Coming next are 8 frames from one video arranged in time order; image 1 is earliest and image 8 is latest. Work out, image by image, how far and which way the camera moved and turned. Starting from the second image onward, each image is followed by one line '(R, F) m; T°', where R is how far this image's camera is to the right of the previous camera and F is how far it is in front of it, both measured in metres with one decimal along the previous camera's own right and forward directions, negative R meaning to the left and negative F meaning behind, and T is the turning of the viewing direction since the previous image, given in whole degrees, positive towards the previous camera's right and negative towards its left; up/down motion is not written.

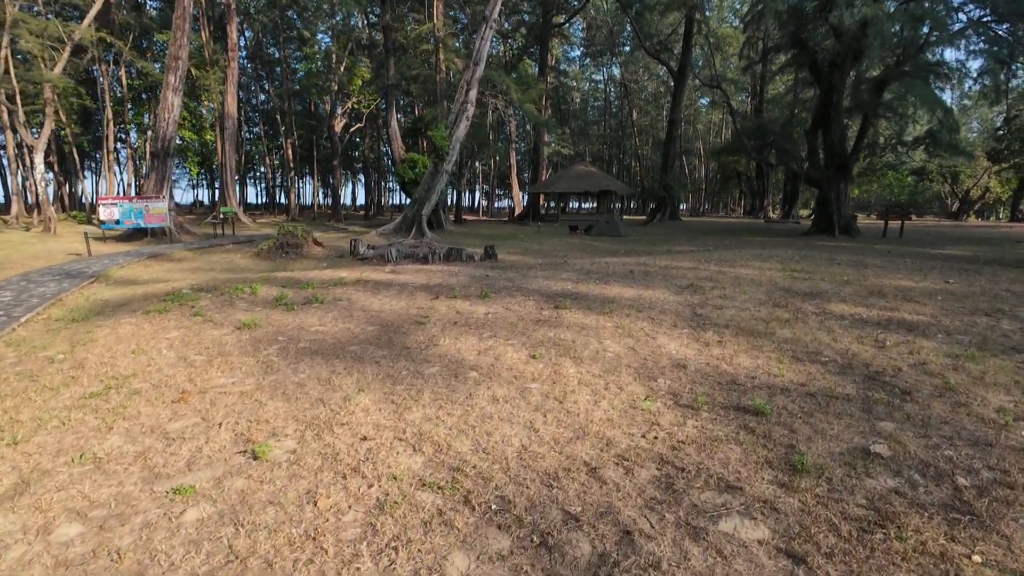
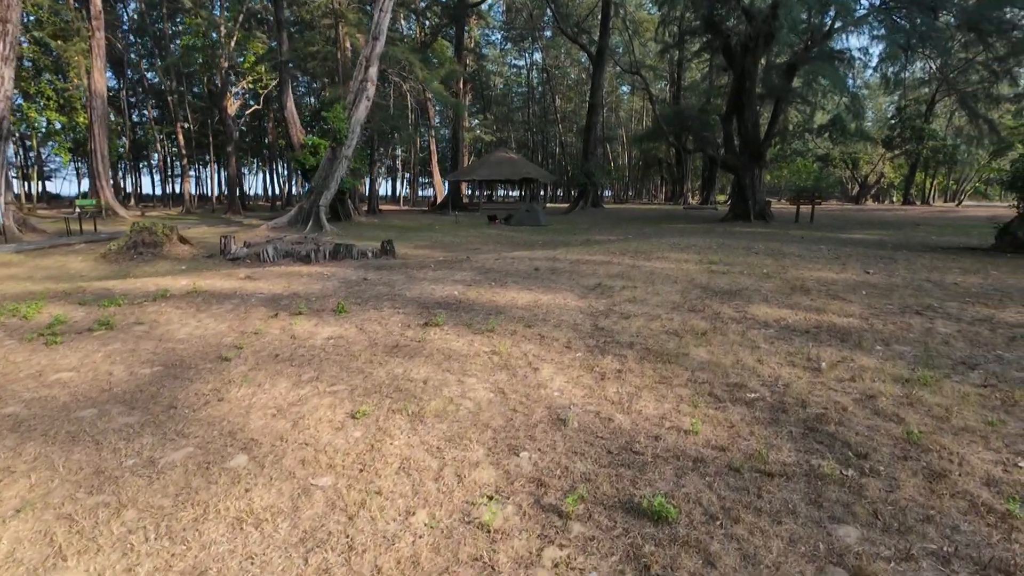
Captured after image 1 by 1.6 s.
(+0.7, +1.3) m; +7°
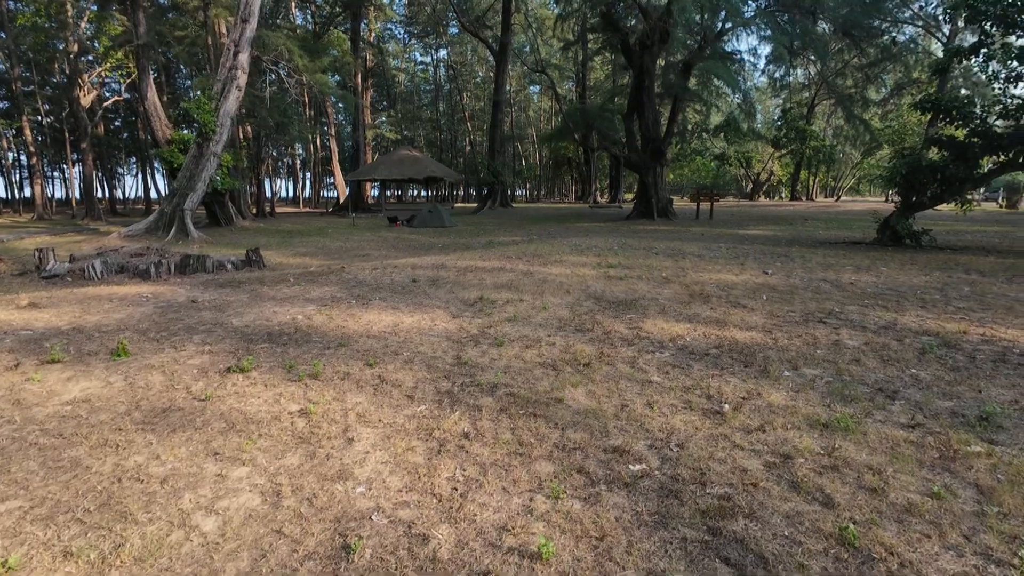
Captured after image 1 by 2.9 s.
(+0.6, +1.0) m; +8°
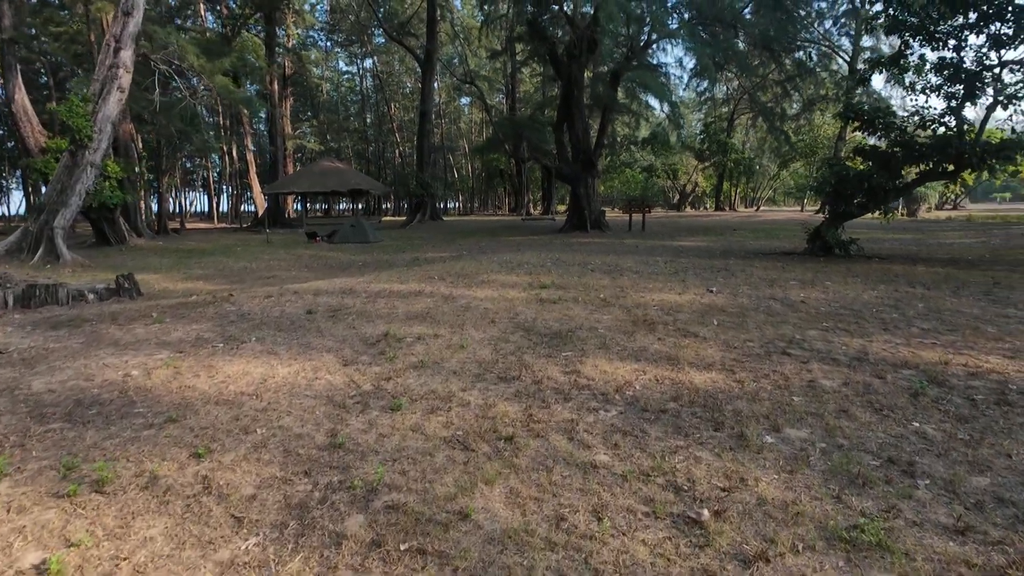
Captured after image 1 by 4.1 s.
(+0.2, +1.0) m; +7°
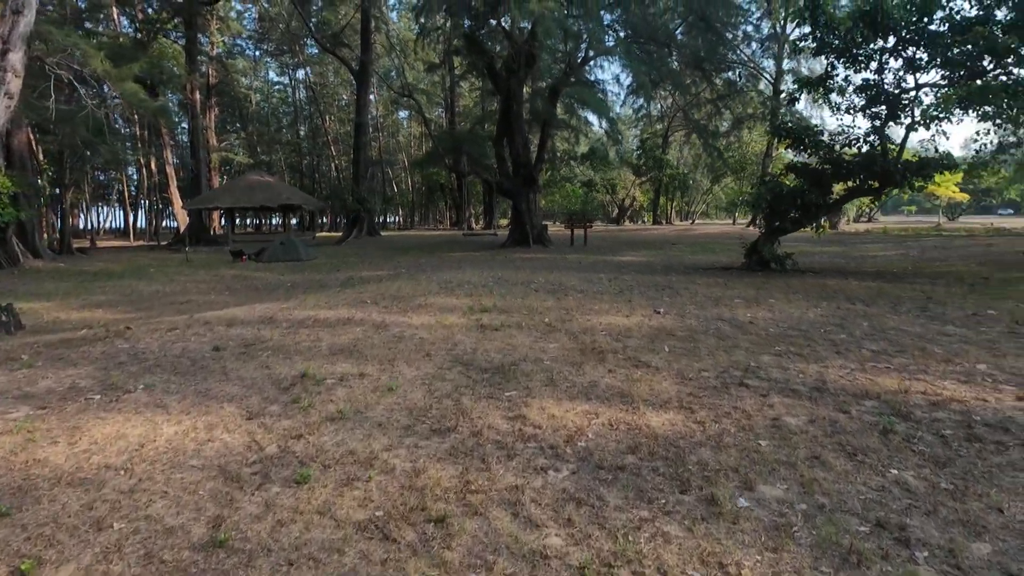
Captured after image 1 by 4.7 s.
(+0.1, +0.5) m; +6°
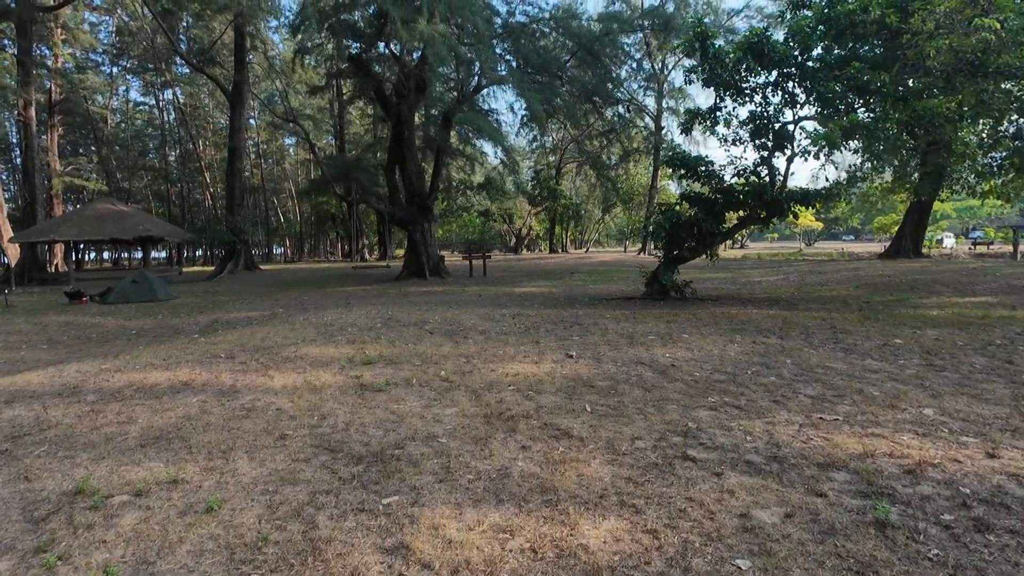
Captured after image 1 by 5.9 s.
(+0.1, +1.0) m; +11°
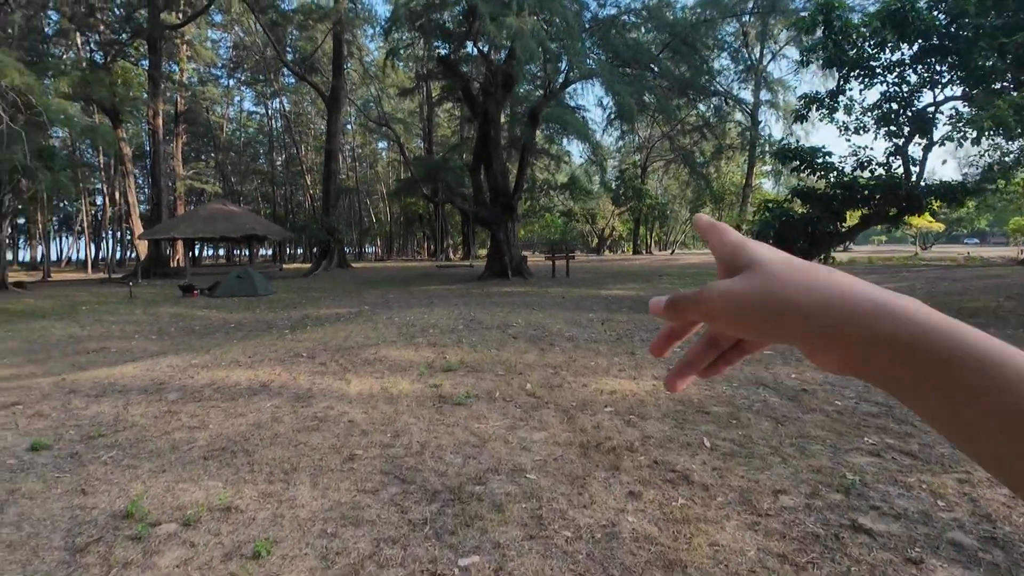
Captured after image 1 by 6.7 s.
(-0.1, +0.6) m; -9°
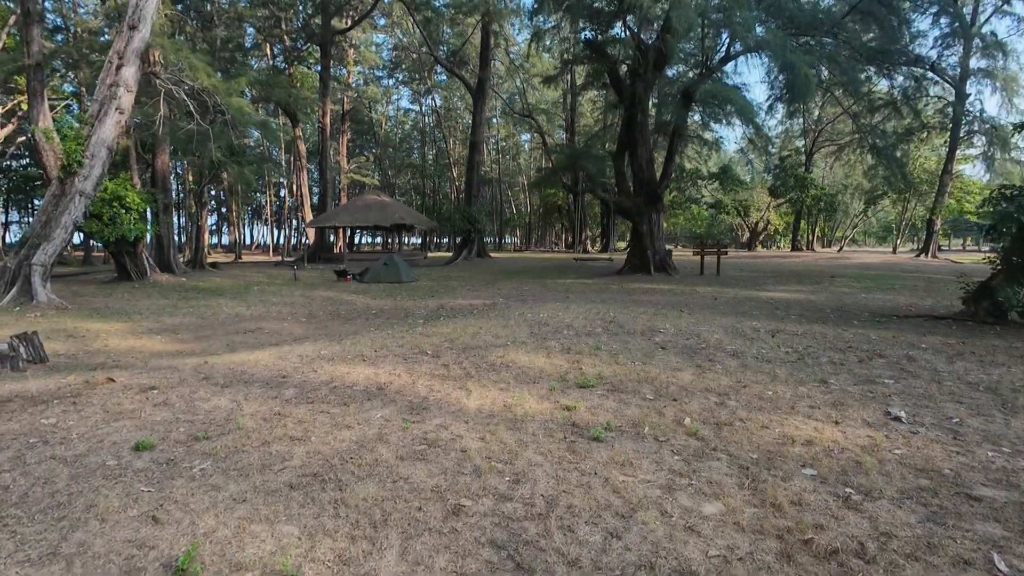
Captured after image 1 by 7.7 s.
(-0.1, +0.9) m; -14°
